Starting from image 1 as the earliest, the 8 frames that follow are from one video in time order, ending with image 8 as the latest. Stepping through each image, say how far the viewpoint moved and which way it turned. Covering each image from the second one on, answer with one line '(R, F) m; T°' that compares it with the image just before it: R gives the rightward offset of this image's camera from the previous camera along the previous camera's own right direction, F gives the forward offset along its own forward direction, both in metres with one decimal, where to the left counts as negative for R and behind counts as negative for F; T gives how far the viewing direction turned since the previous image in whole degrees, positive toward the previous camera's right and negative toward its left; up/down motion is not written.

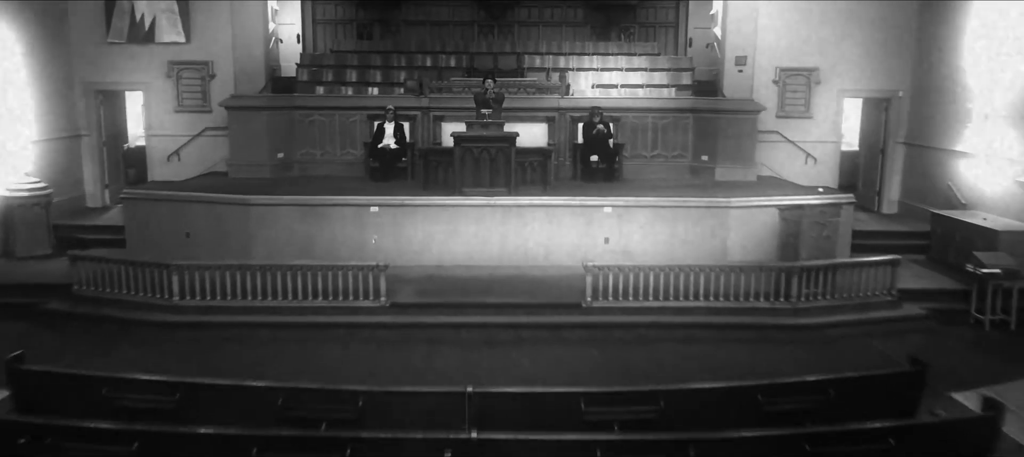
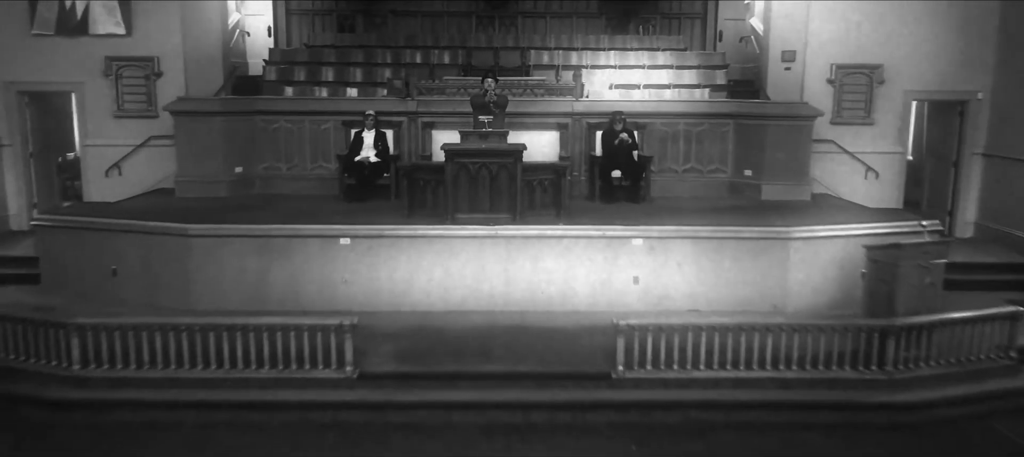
(-0.1, +1.8) m; 0°
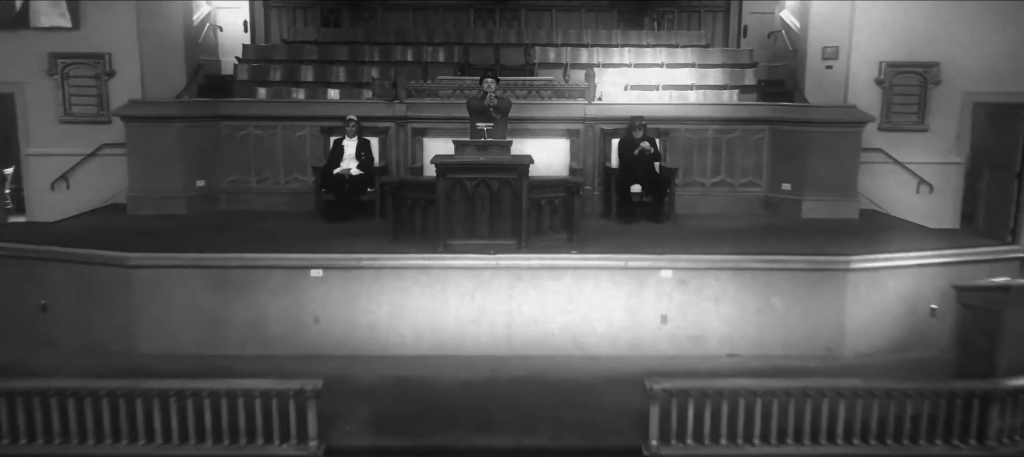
(0.0, +1.2) m; 0°
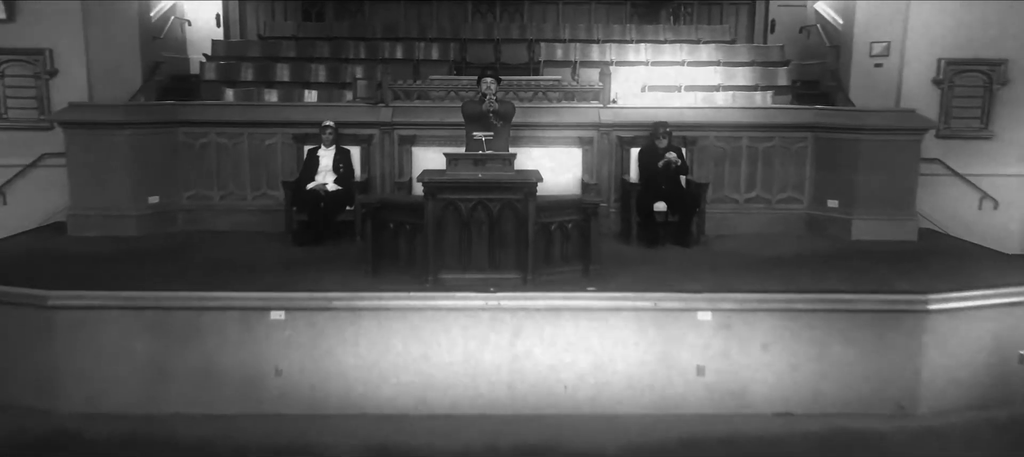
(0.0, +1.1) m; 0°
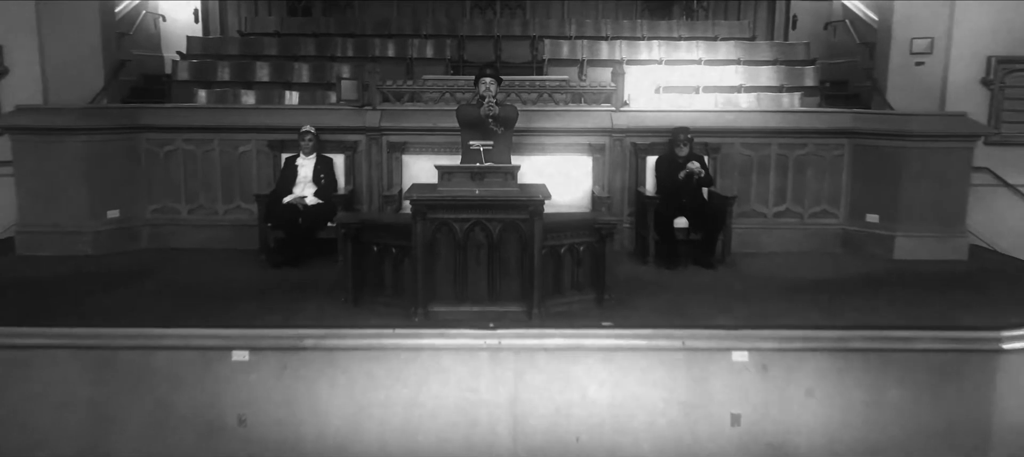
(0.0, +0.7) m; 0°
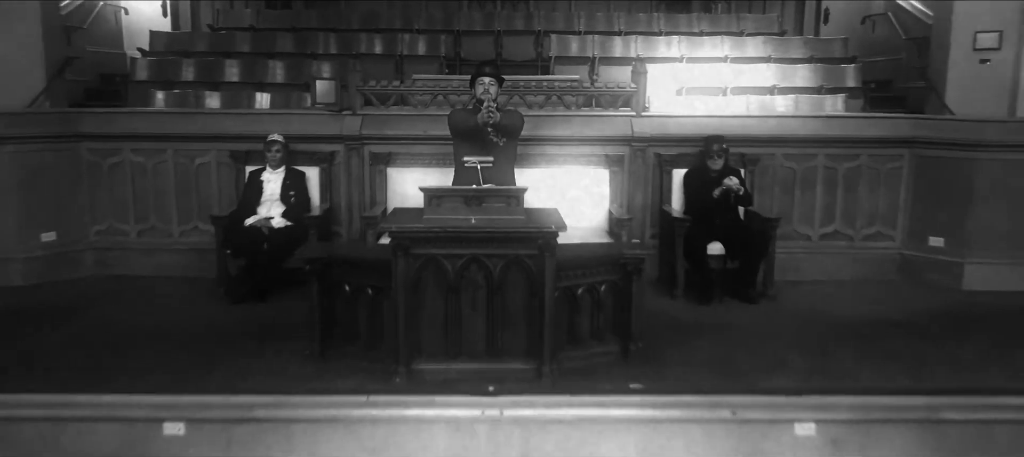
(0.0, +0.9) m; 0°
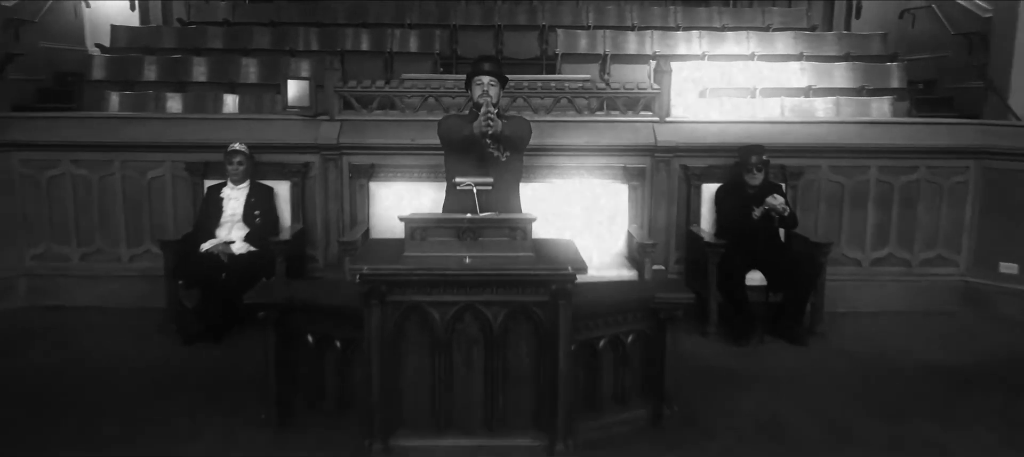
(0.0, +0.7) m; 0°
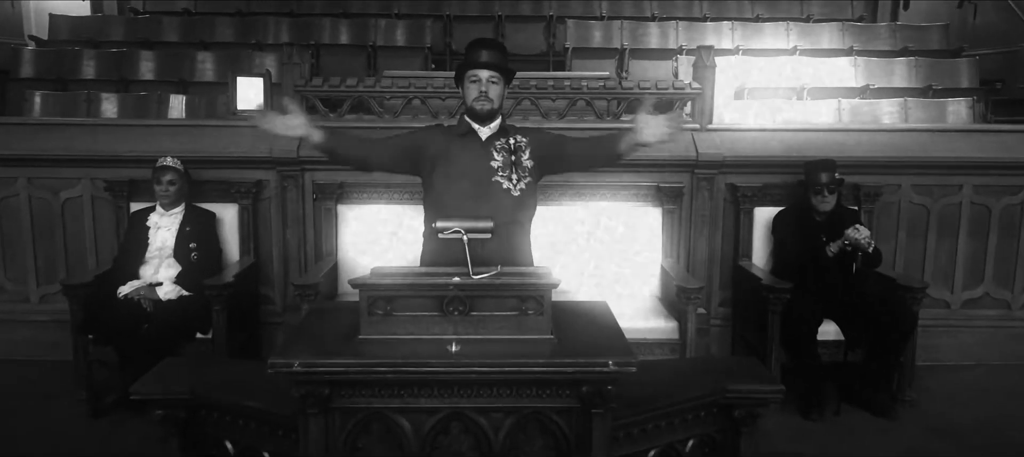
(0.0, +0.9) m; 0°
